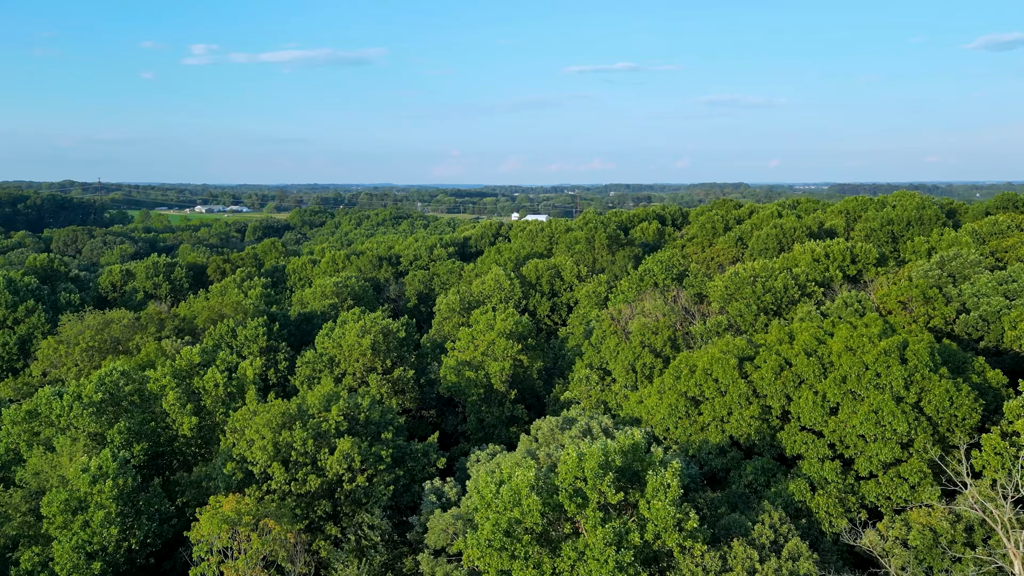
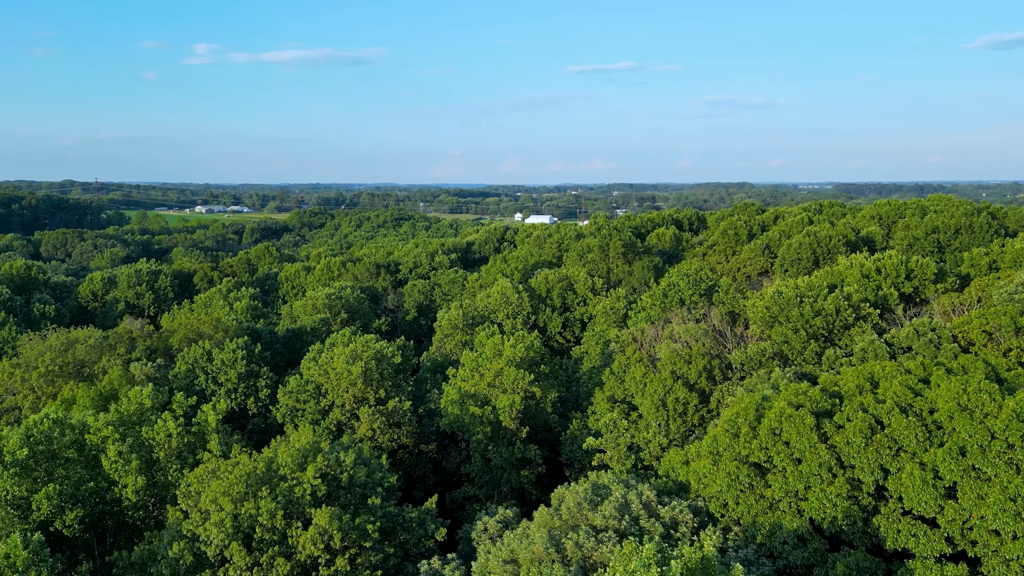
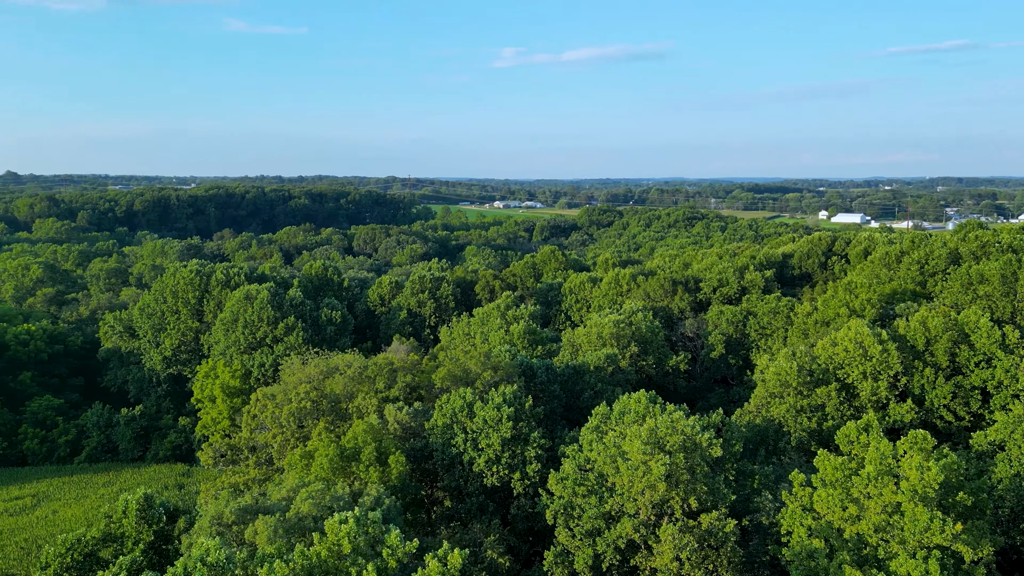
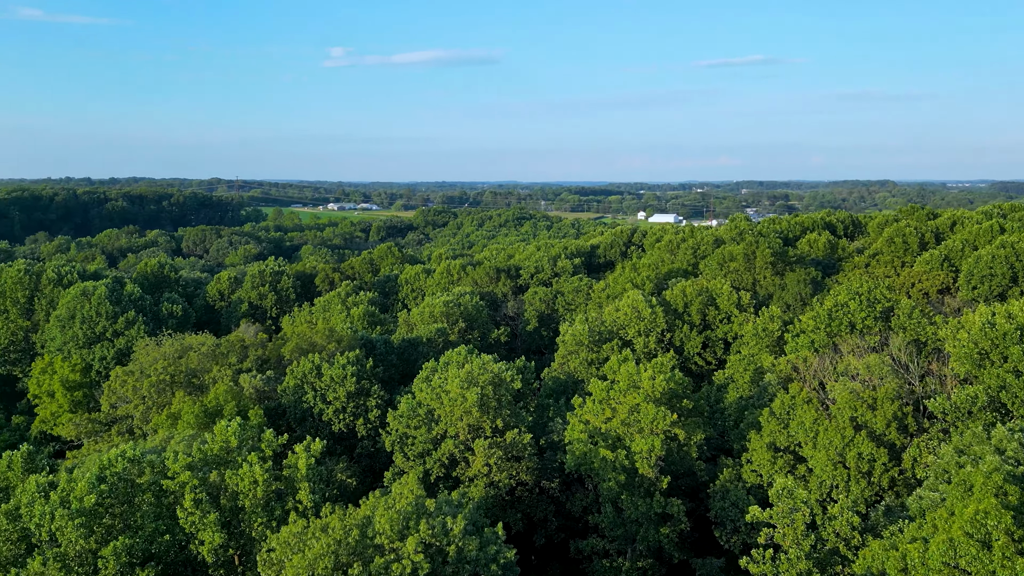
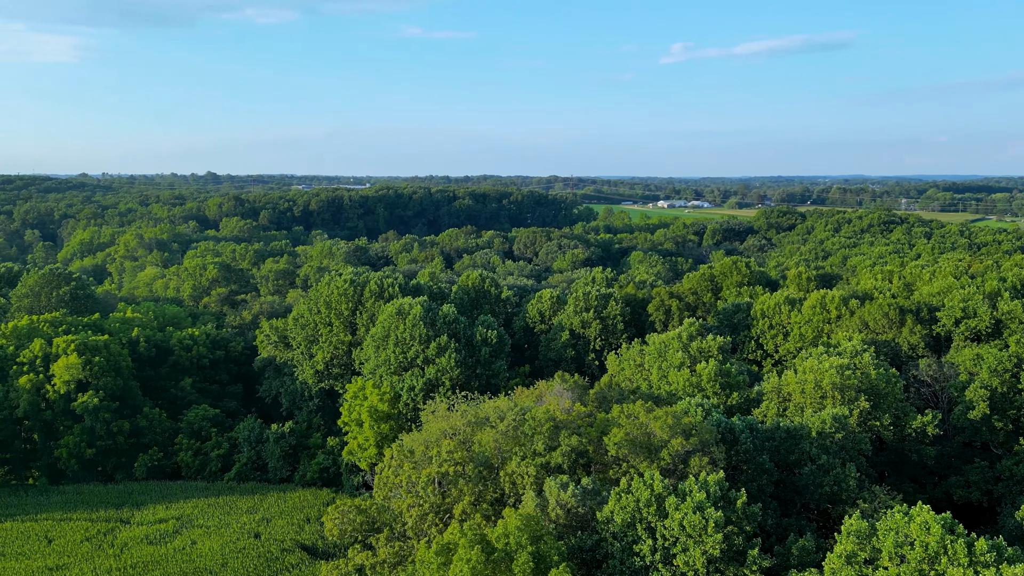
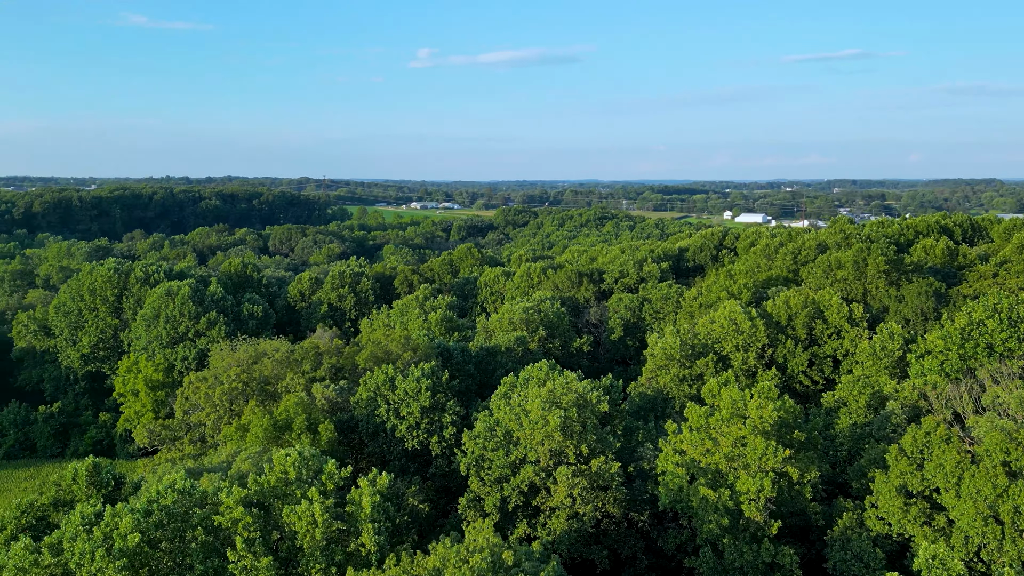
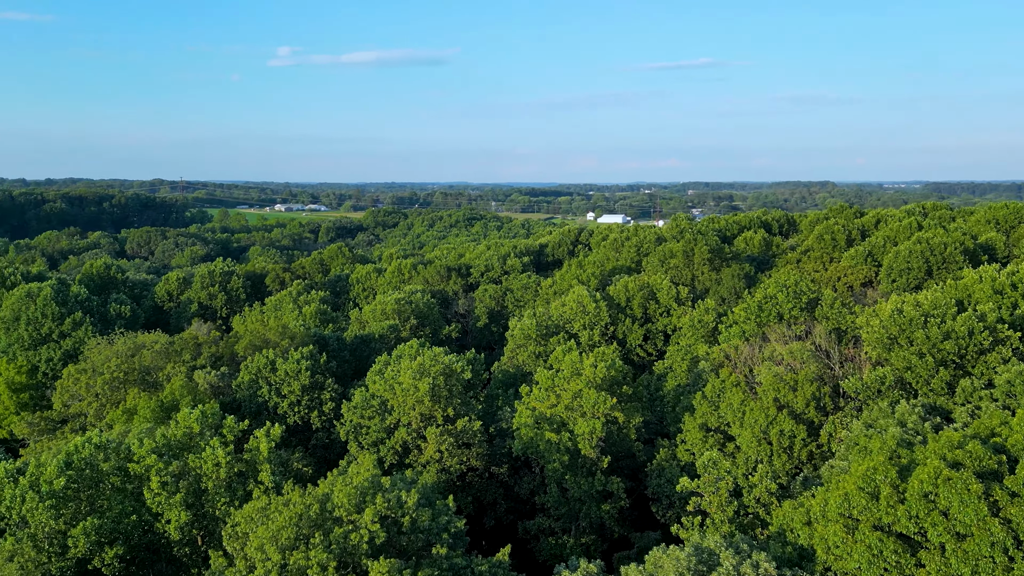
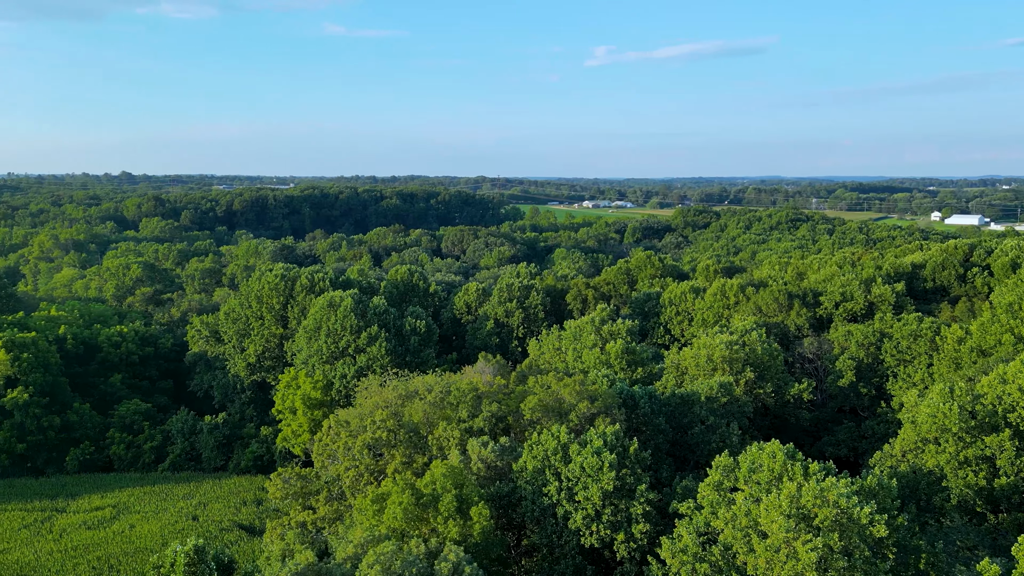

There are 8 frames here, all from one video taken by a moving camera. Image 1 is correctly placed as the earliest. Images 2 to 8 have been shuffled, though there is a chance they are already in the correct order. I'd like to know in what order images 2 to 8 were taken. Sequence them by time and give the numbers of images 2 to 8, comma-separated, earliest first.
2, 7, 4, 6, 3, 8, 5
